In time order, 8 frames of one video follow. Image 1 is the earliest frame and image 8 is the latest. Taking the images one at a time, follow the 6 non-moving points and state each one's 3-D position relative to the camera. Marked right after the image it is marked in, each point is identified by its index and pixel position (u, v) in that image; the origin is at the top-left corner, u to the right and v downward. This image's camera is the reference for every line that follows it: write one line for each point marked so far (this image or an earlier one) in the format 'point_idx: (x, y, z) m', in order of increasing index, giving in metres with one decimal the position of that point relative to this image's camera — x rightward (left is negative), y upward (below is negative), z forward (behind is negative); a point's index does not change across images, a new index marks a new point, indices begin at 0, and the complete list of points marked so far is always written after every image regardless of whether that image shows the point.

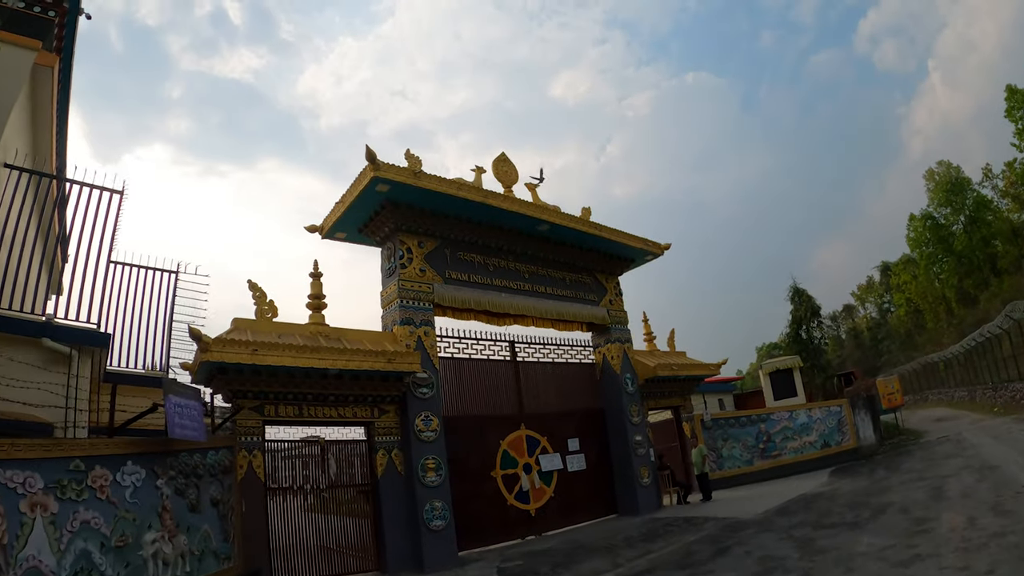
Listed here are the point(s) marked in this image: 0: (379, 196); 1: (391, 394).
0: (-2.0, +1.3, +9.1) m
1: (-1.8, -1.5, +8.6) m
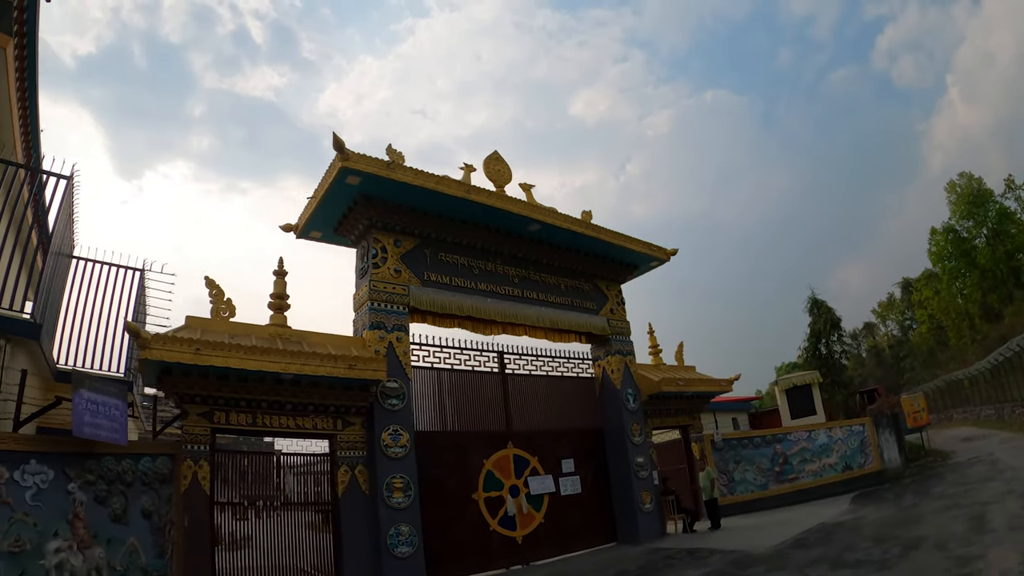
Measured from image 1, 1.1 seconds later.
0: (-2.2, +1.3, +8.4) m
1: (-2.0, -1.5, +7.8) m
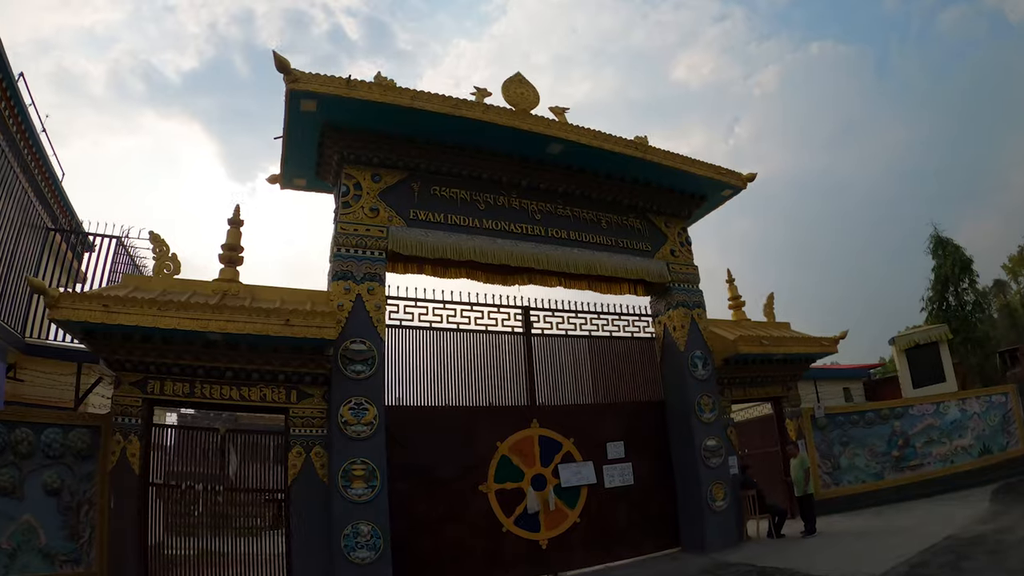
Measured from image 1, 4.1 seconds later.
0: (-2.3, +2.0, +6.8) m
1: (-2.1, -0.8, +6.3) m
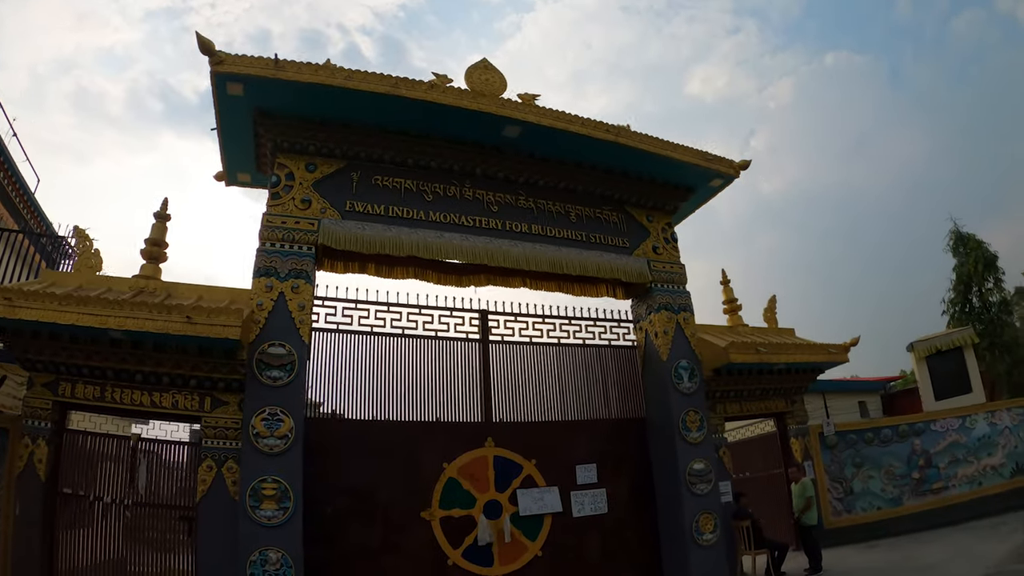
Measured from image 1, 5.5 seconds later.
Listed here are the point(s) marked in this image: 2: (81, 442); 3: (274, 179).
0: (-2.8, +2.0, +6.3) m
1: (-2.7, -0.8, +5.6) m
2: (-4.1, -1.5, +5.6) m
3: (-2.3, +1.1, +5.7) m
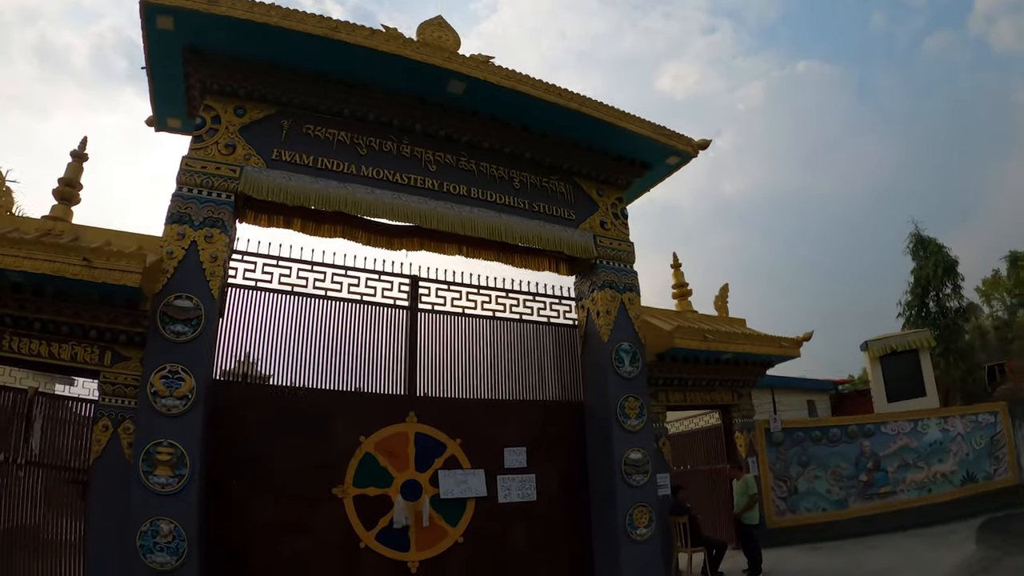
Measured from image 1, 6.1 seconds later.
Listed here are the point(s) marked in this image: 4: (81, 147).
0: (-3.3, +2.5, +5.8) m
1: (-3.3, -0.3, +5.1) m
2: (-4.8, -1.0, +5.1) m
3: (-2.8, +1.5, +5.3) m
4: (-4.3, +1.4, +6.0) m
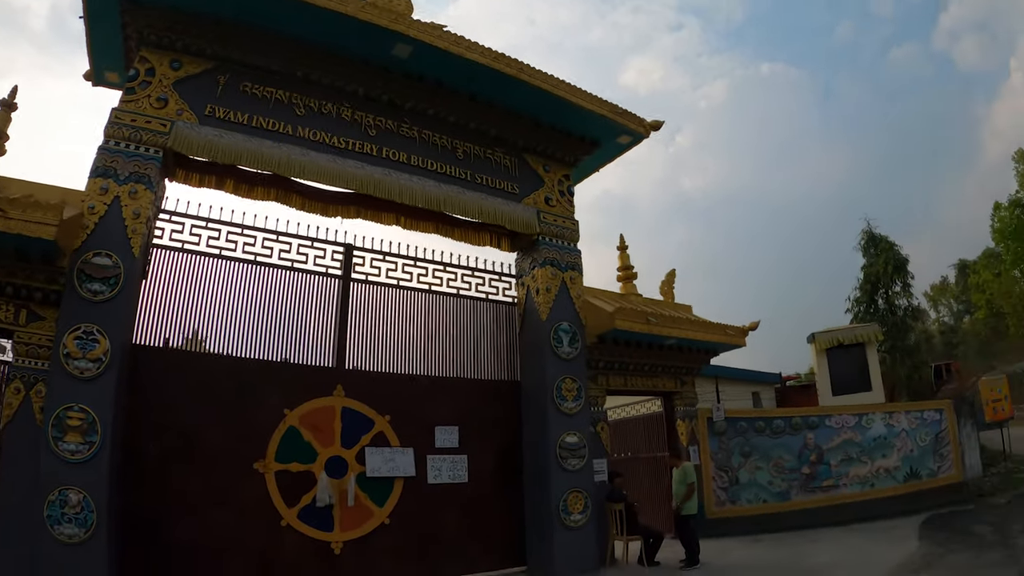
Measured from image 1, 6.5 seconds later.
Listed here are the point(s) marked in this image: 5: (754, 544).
0: (-3.7, +2.8, +5.5) m
1: (-3.8, 0.0, +4.9) m
2: (-5.3, -0.5, +4.8) m
3: (-3.2, +1.8, +5.0) m
4: (-4.8, +1.8, +5.7) m
5: (+2.5, -2.7, +6.3) m
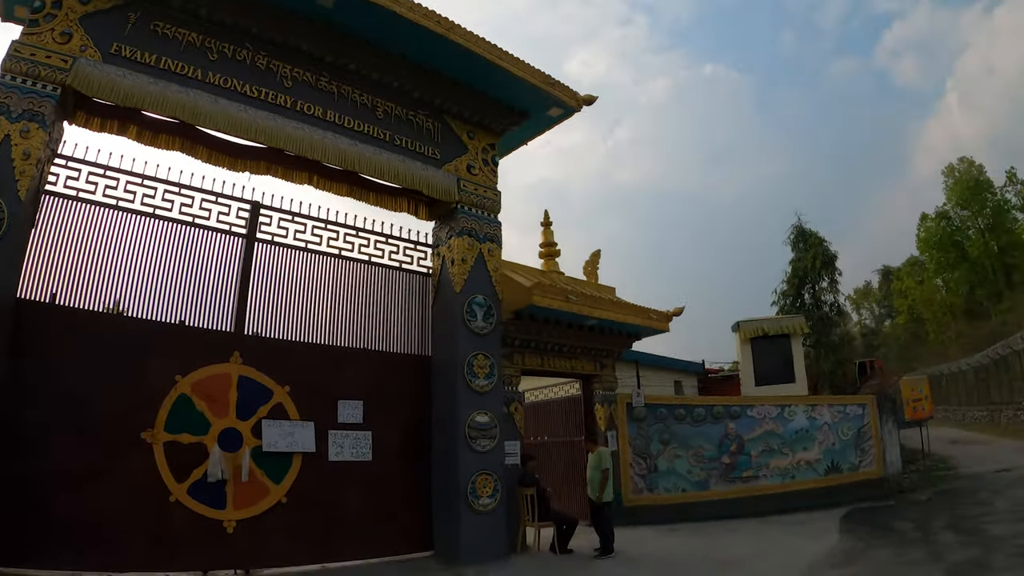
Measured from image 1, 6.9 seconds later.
0: (-4.3, +3.2, +5.3) m
1: (-4.4, +0.4, +4.6) m
2: (-6.0, -0.1, +4.4) m
3: (-3.8, +2.2, +4.8) m
4: (-5.5, +2.2, +5.4) m
5: (+1.7, -2.6, +6.1) m
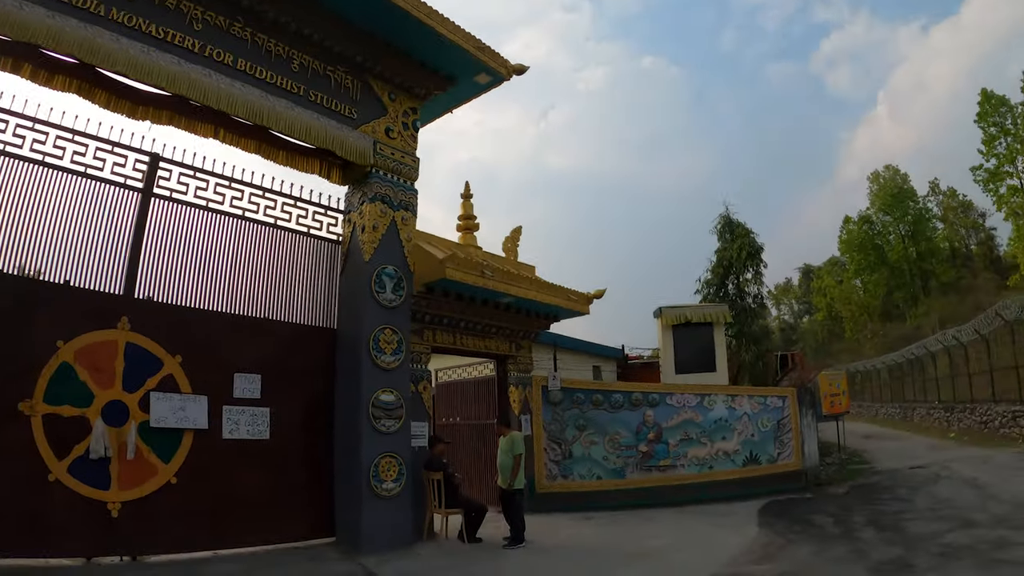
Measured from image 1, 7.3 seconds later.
0: (-4.9, +3.5, +4.9) m
1: (-5.1, +0.8, +4.2) m
2: (-6.7, +0.3, +3.9) m
3: (-4.5, +2.5, +4.4) m
4: (-6.1, +2.6, +5.0) m
5: (+0.8, -2.4, +6.0) m
